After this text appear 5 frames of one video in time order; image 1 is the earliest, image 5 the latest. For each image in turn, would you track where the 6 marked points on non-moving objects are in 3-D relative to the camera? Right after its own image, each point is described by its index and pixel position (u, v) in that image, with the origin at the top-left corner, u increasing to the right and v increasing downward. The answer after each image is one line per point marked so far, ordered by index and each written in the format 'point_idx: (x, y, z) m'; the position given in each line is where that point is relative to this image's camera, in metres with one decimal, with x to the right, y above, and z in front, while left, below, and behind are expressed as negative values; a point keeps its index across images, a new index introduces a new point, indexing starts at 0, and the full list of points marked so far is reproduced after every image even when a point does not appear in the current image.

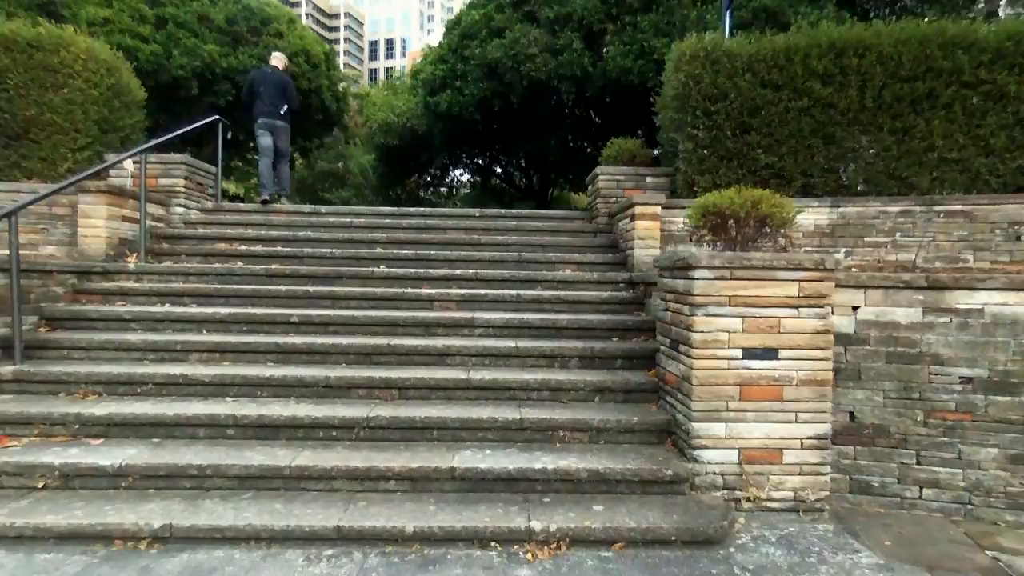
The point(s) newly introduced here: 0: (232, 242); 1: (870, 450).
0: (-2.8, +0.5, +6.2) m
1: (+2.1, -0.9, +3.6) m
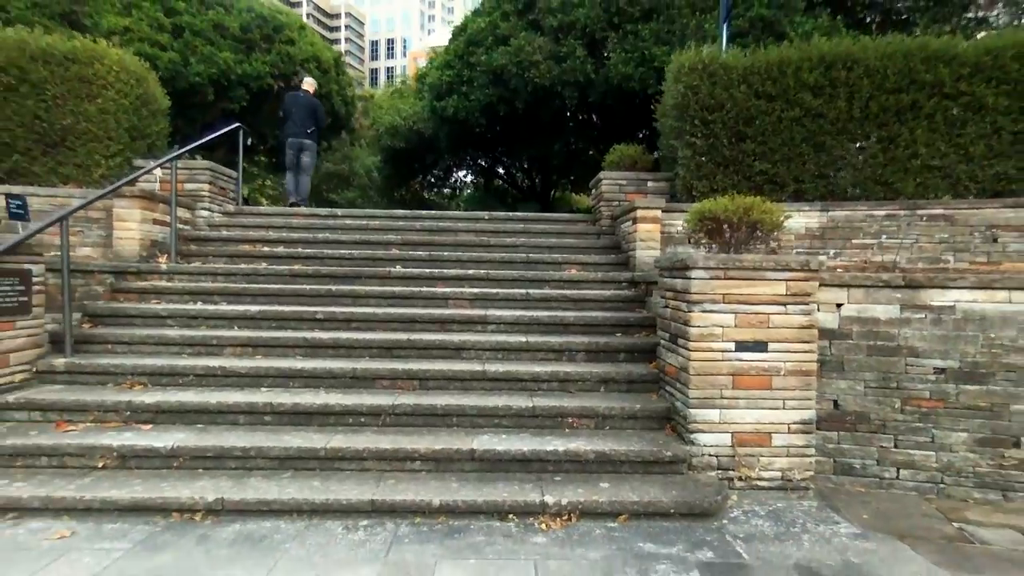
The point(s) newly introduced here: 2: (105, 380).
0: (-2.7, +0.5, +6.5) m
1: (+2.2, -0.9, +4.0) m
2: (-2.8, -0.6, +4.4) m
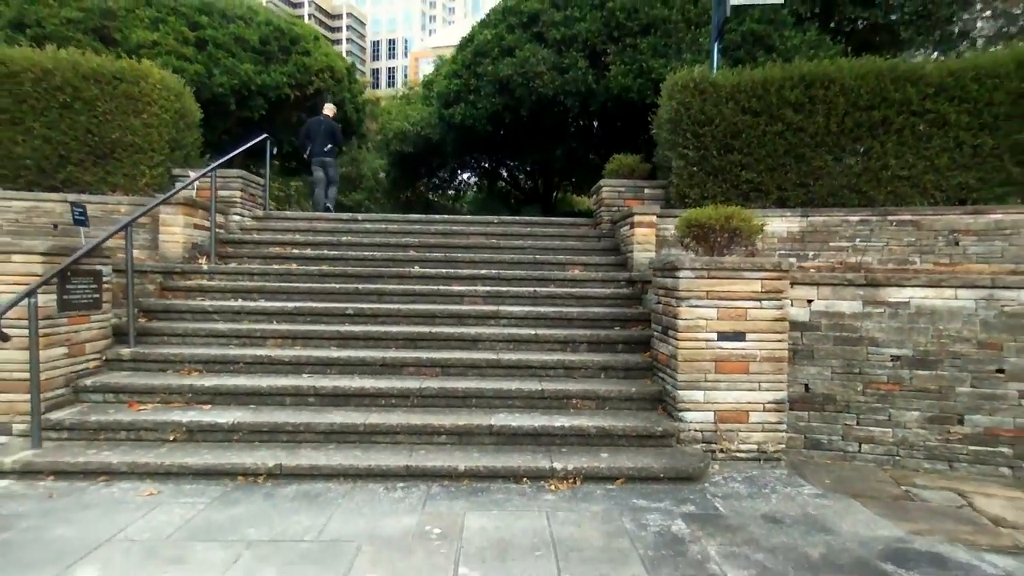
0: (-2.6, +0.5, +7.1) m
1: (+2.3, -0.9, +4.6) m
2: (-2.8, -0.6, +5.0) m
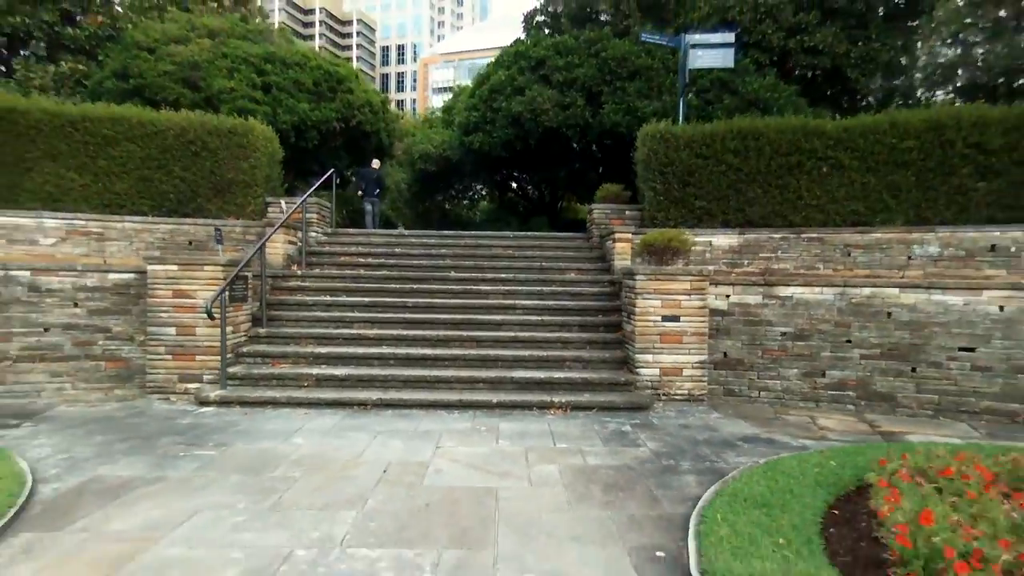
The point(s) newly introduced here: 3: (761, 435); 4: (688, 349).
0: (-2.4, +0.5, +9.4) m
1: (+2.4, -0.9, +6.8) m
2: (-2.6, -0.6, +7.3) m
3: (+2.1, -1.3, +5.4) m
4: (+1.9, -0.7, +6.6) m
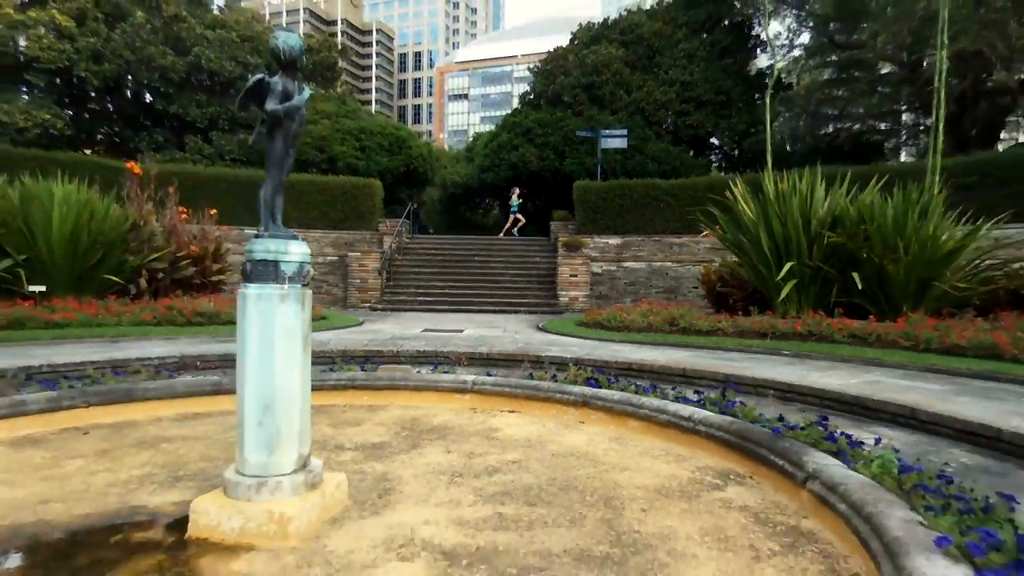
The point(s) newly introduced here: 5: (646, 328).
0: (-2.5, +1.1, +18.0) m
1: (+2.2, -0.3, +15.3) m
2: (-2.8, 0.0, +15.9) m
3: (+1.9, -0.7, +13.9) m
4: (+1.7, -0.1, +15.1) m
5: (+2.0, -0.6, +9.5) m
